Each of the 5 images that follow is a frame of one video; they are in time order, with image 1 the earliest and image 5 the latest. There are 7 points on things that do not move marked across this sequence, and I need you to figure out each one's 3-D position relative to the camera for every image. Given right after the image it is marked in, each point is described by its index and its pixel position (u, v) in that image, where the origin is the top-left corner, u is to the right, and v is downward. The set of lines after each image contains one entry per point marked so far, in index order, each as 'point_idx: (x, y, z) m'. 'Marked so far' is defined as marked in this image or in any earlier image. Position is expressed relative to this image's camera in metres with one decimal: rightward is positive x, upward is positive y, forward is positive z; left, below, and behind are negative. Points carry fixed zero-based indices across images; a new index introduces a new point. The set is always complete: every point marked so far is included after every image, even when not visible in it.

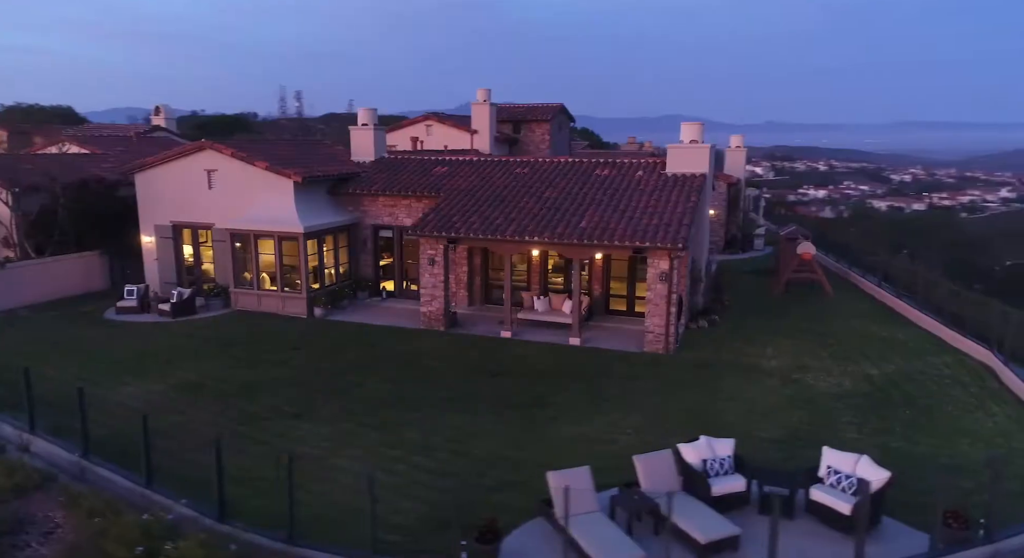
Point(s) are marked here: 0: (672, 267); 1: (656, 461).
0: (+3.2, +0.2, +13.9) m
1: (+1.7, -2.0, +7.6) m
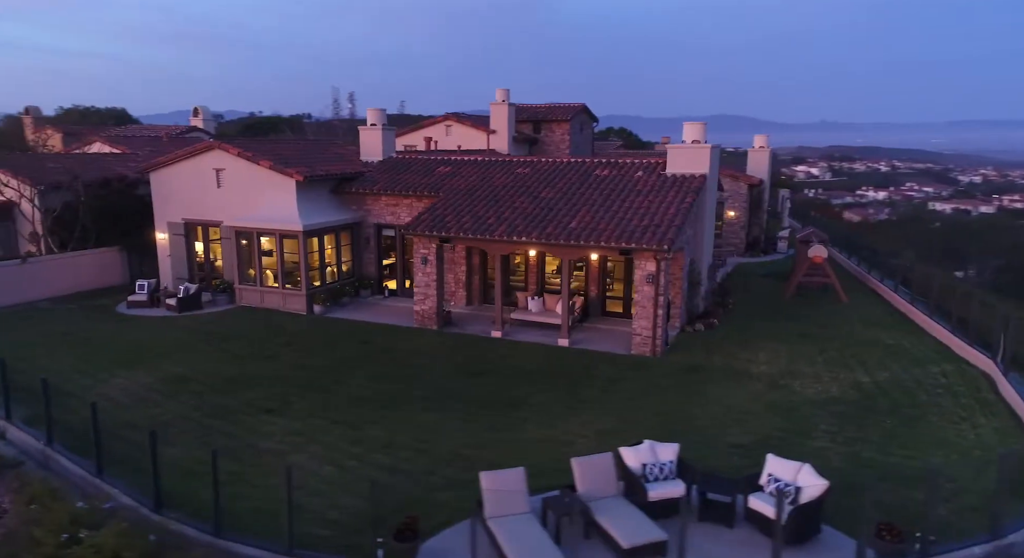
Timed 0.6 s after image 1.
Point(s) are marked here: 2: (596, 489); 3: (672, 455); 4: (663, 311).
0: (+2.9, +0.2, +13.7) m
1: (+1.0, -2.1, +7.5) m
2: (+0.9, -2.3, +7.4) m
3: (+1.8, -2.0, +7.7) m
4: (+3.1, -0.6, +13.8) m
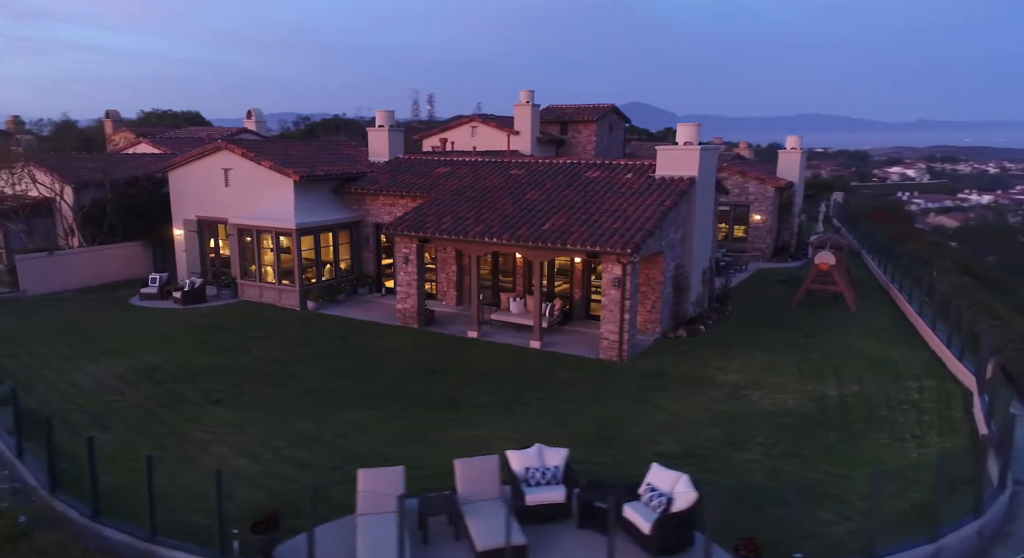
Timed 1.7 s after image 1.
0: (+2.2, +0.1, +13.4) m
1: (-0.3, -2.1, +7.5) m
2: (-0.4, -2.3, +7.3) m
3: (+0.5, -2.0, +7.6) m
4: (+2.3, -0.7, +13.5) m
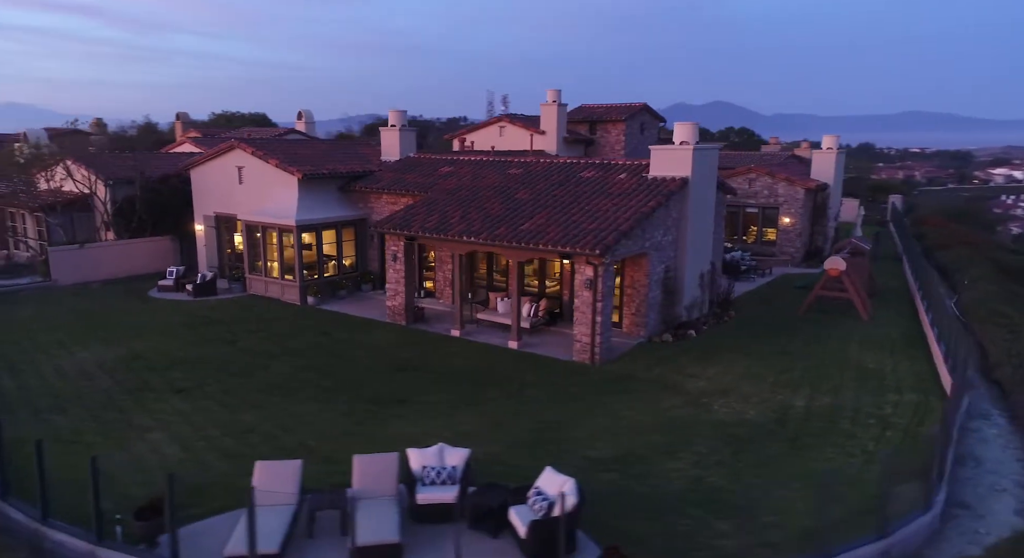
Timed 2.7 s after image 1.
0: (+1.6, +0.1, +13.2) m
1: (-1.5, -2.0, +7.5) m
2: (-1.5, -2.3, +7.3) m
3: (-0.6, -2.0, +7.6) m
4: (+1.8, -0.8, +13.3) m
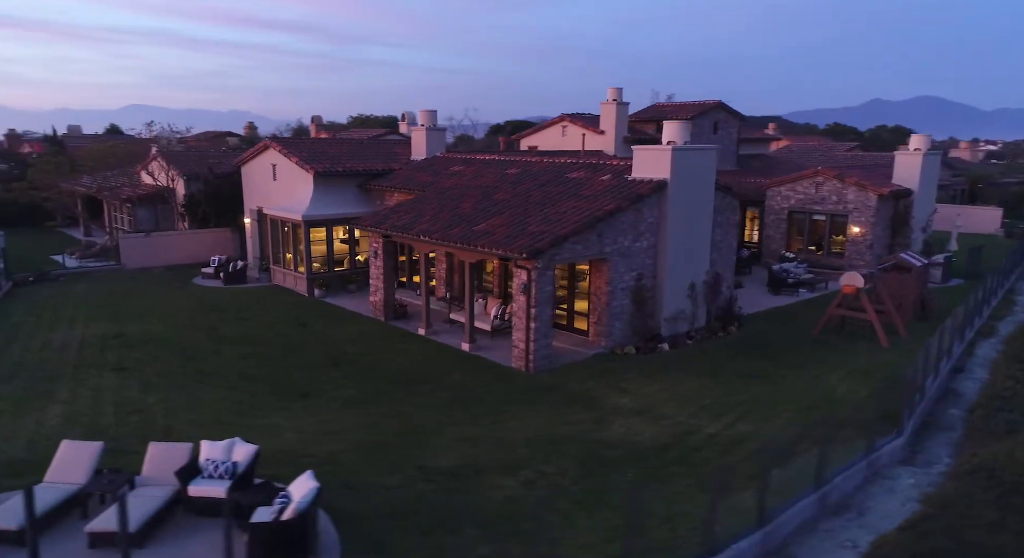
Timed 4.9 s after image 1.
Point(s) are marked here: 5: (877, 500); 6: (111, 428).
0: (+0.4, 0.0, +12.7) m
1: (-3.9, -2.0, +7.7) m
2: (-4.0, -2.2, +7.6) m
3: (-3.0, -2.0, +7.6) m
4: (+0.5, -0.8, +12.7) m
5: (+4.4, -2.7, +8.1) m
6: (-5.7, -2.1, +9.6) m
